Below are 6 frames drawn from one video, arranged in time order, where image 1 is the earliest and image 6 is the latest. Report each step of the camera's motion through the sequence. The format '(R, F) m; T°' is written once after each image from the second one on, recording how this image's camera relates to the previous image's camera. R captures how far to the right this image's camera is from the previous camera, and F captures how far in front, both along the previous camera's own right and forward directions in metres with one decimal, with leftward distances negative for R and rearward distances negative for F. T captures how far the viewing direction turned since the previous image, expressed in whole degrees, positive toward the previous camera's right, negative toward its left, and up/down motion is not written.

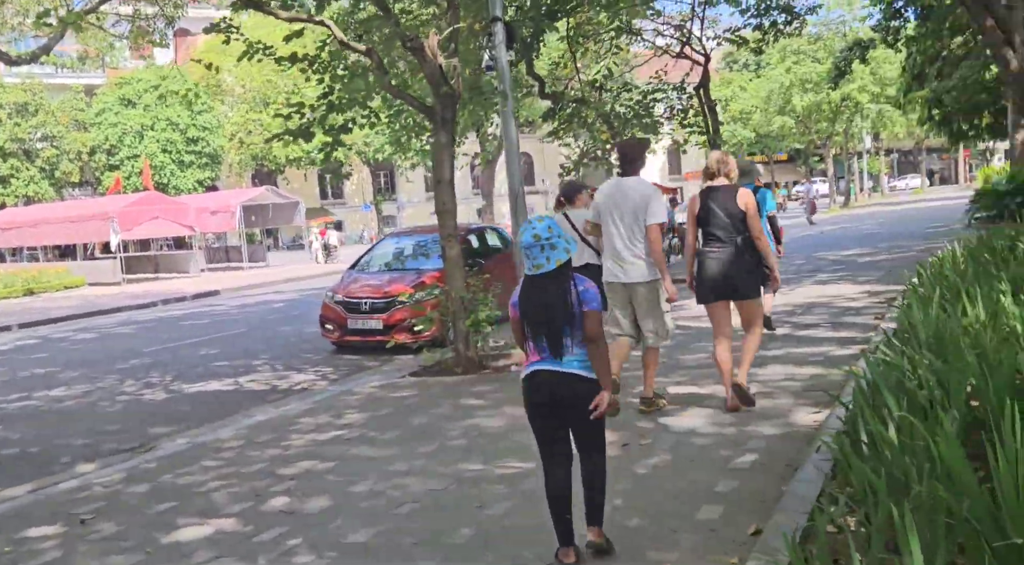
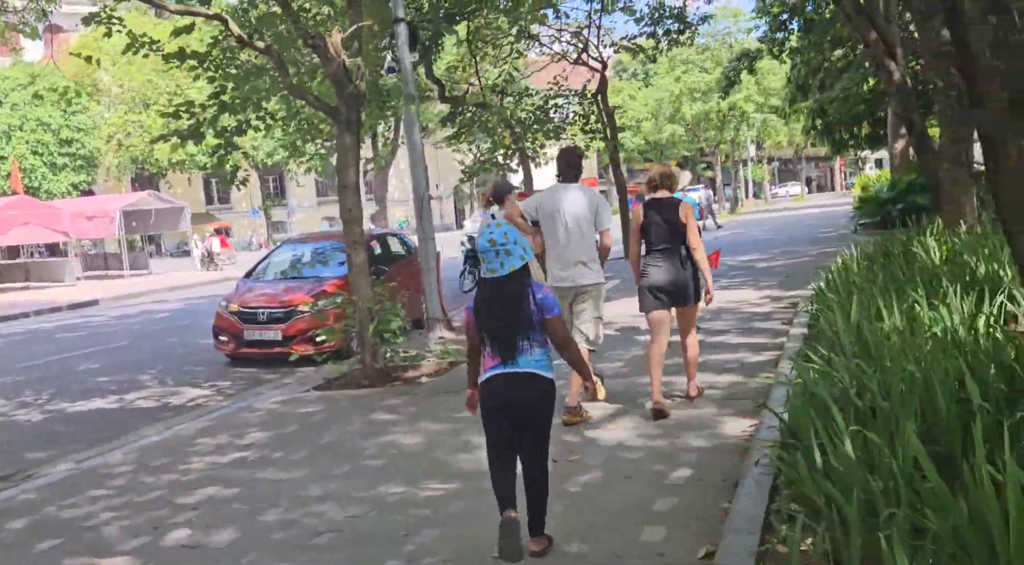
(-0.2, +0.3) m; +7°
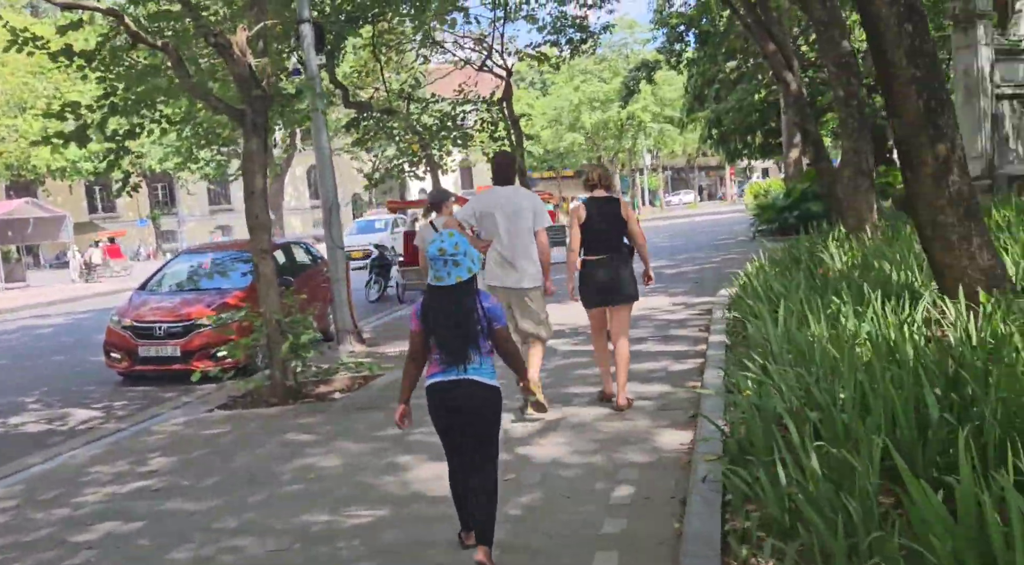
(-0.2, +0.3) m; +6°
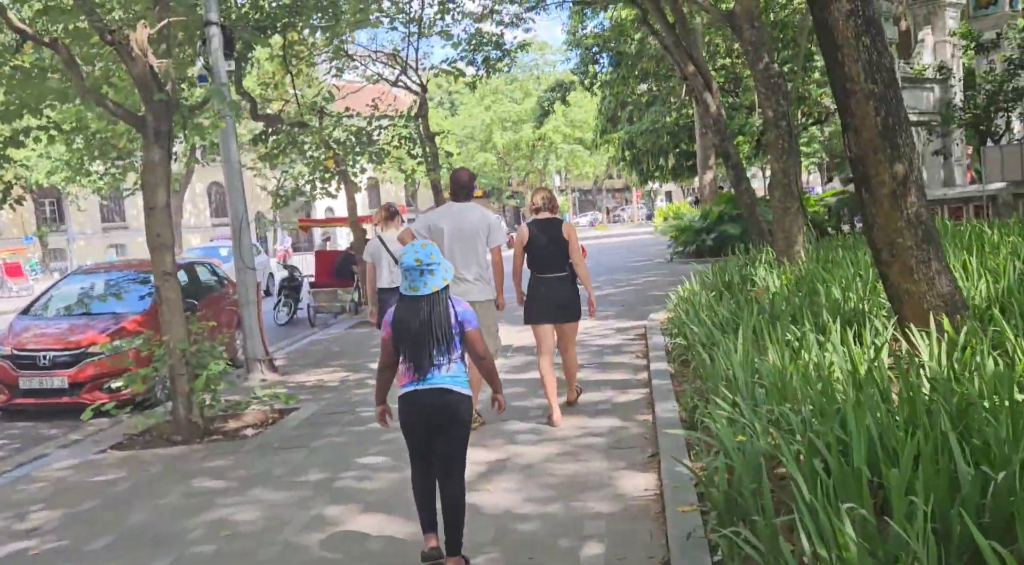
(-0.2, +0.6) m; +6°
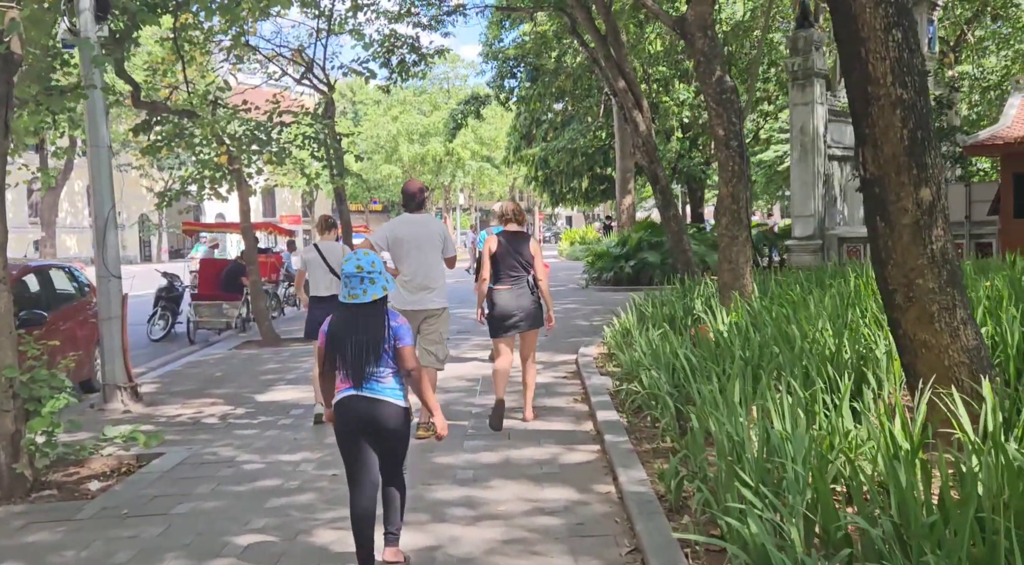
(-0.2, +1.3) m; +6°
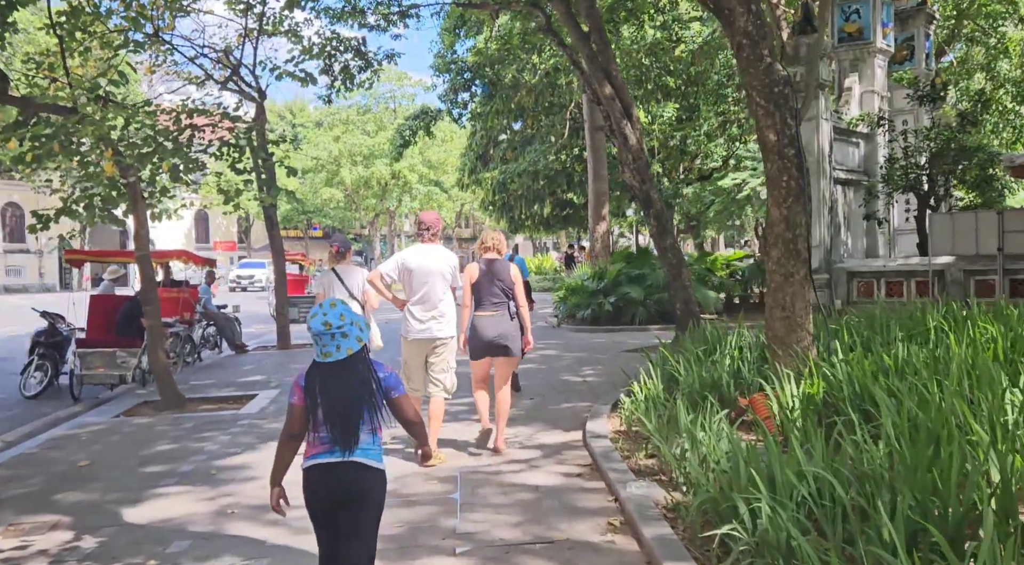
(-0.3, +2.6) m; +4°
